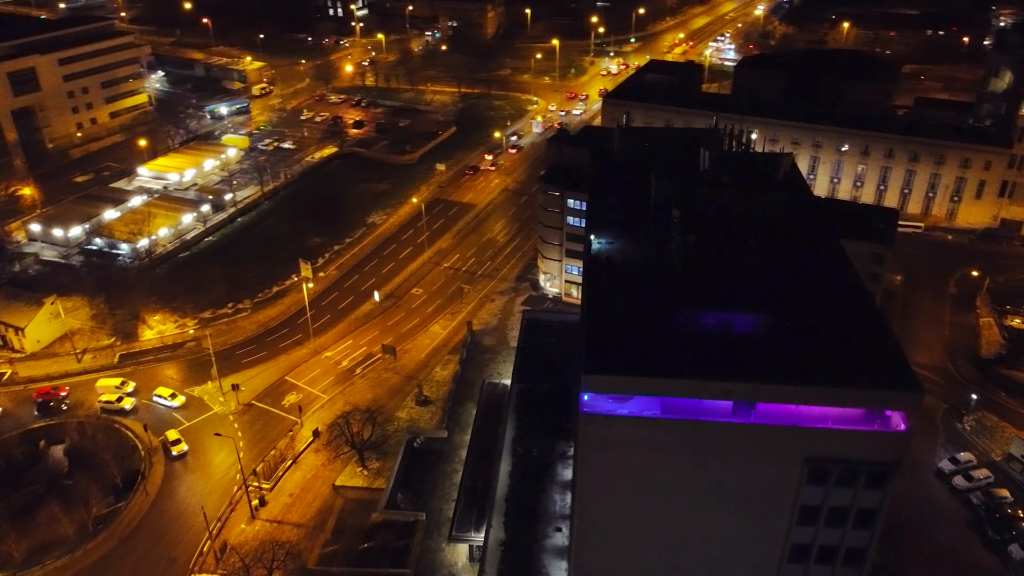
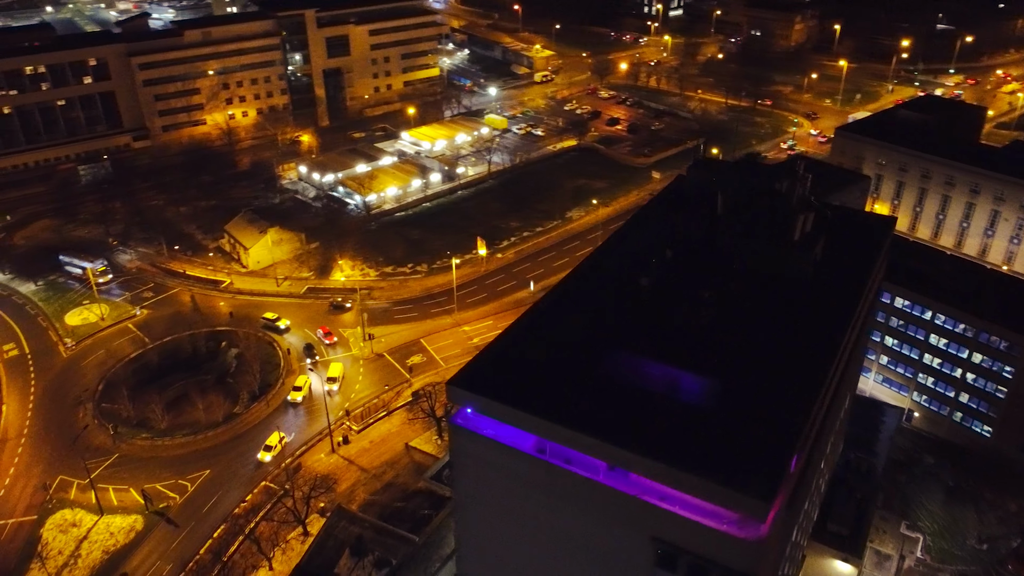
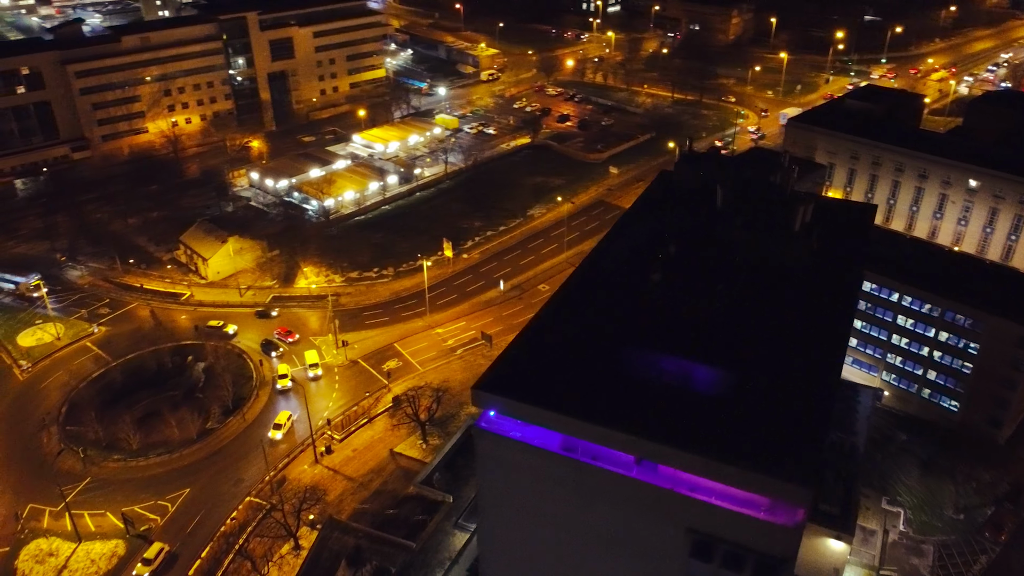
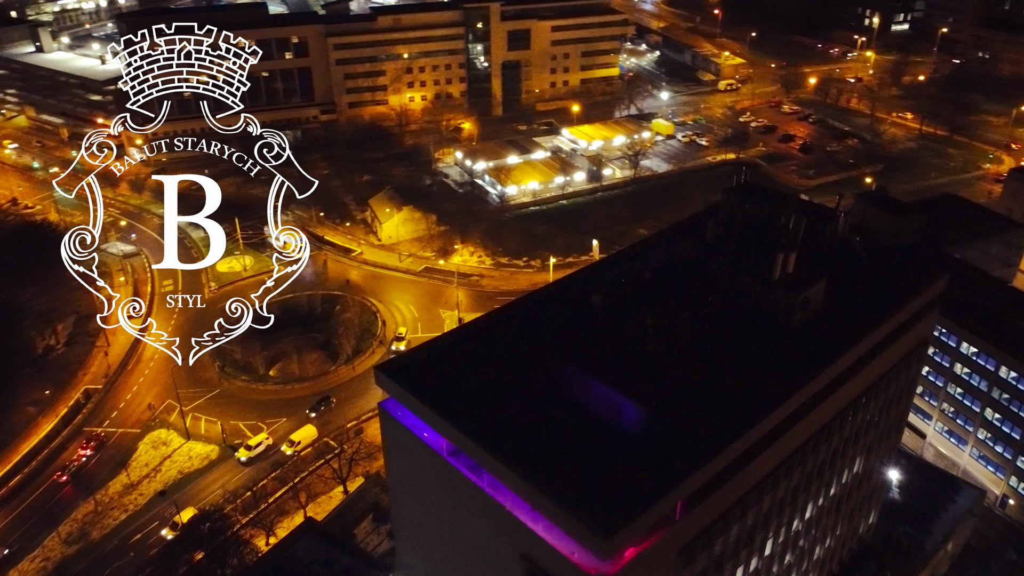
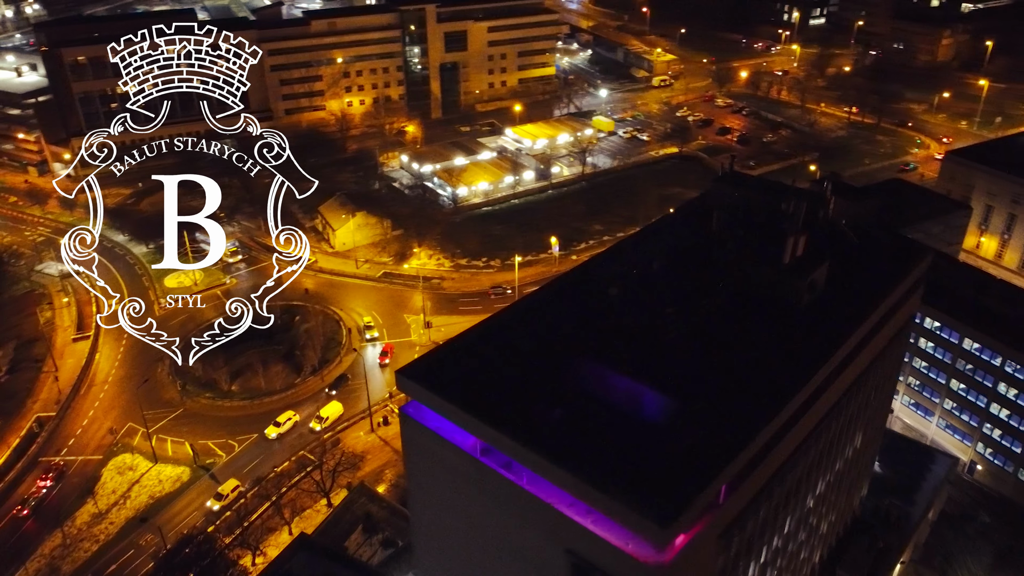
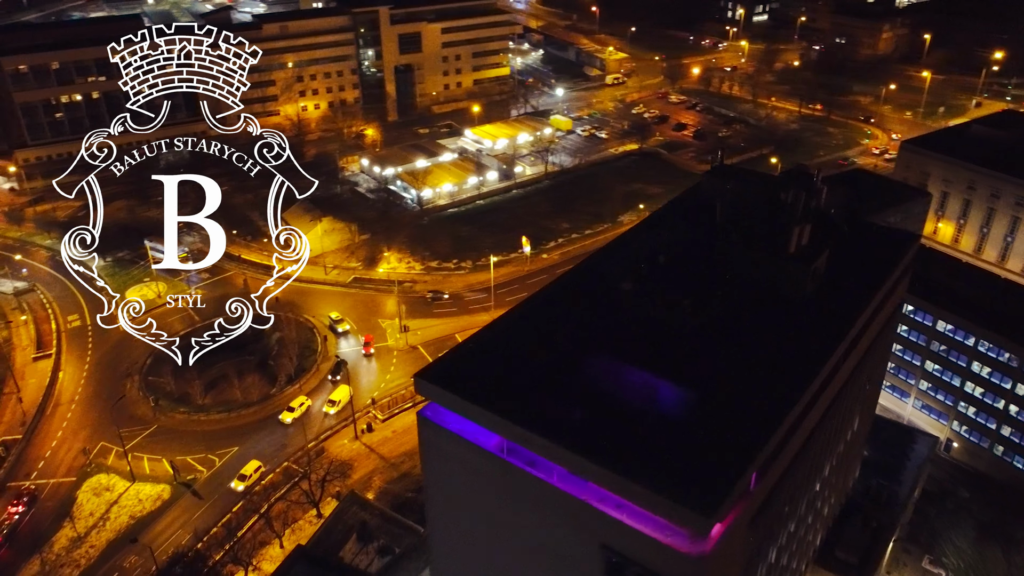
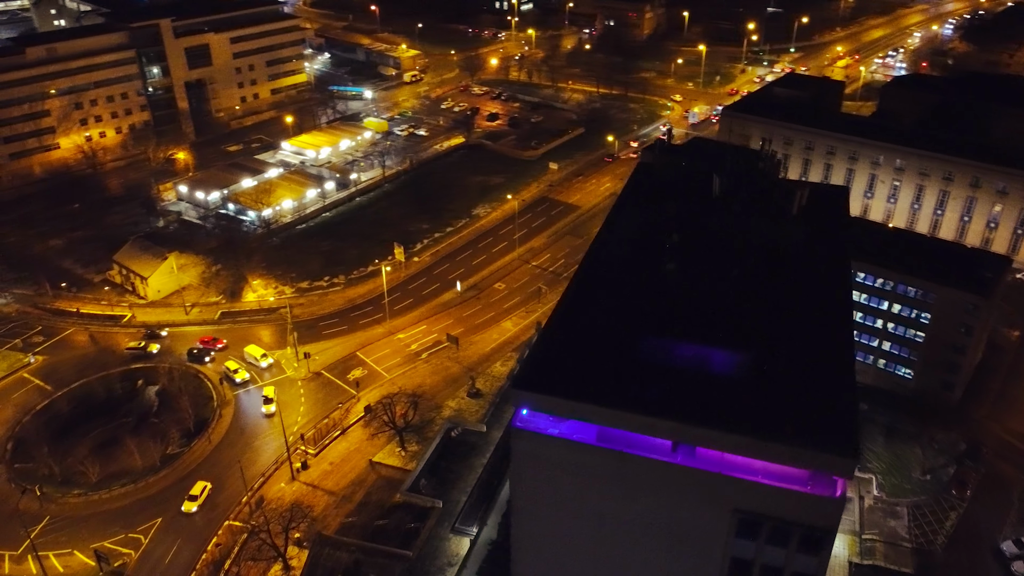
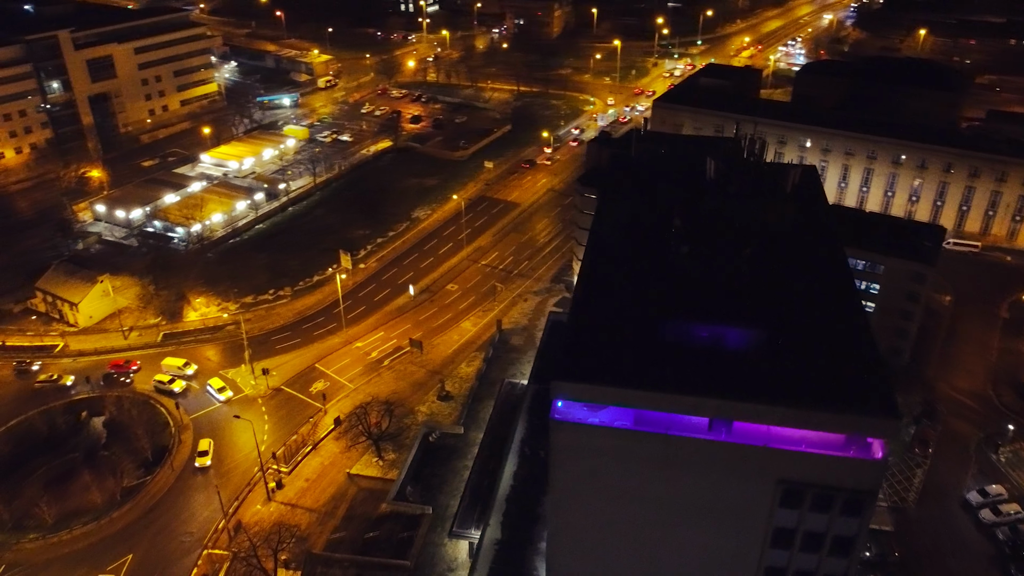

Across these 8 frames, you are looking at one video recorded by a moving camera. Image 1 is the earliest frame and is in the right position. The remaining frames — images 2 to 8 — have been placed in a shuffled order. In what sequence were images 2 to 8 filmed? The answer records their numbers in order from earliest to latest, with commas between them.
8, 7, 3, 2, 6, 5, 4
